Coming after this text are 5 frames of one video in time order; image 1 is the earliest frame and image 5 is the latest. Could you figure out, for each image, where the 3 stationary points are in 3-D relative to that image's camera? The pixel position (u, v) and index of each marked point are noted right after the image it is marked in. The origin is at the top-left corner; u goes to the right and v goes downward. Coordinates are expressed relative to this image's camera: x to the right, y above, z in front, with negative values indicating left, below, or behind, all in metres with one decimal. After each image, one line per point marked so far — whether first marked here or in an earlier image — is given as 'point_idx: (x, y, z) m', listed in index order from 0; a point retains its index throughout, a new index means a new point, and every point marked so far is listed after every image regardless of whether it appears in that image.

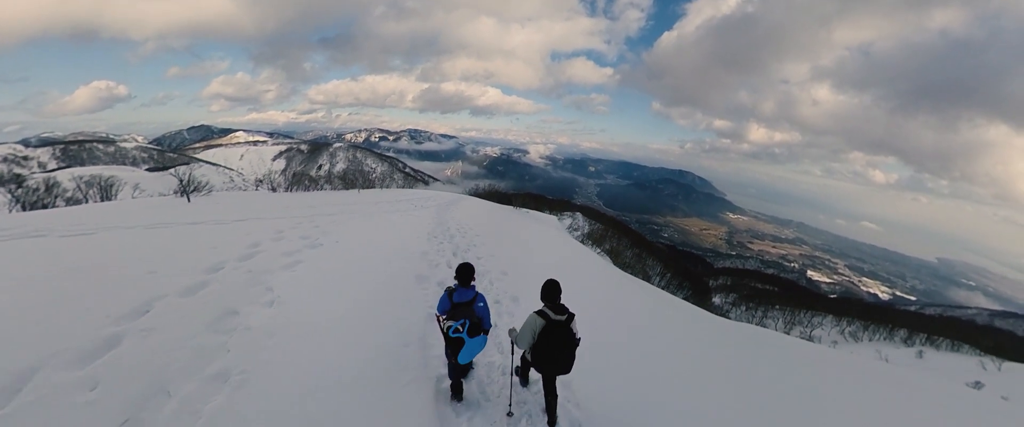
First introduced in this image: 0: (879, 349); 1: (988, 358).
0: (+20.0, -7.5, +19.7) m
1: (+21.8, -6.6, +16.4) m
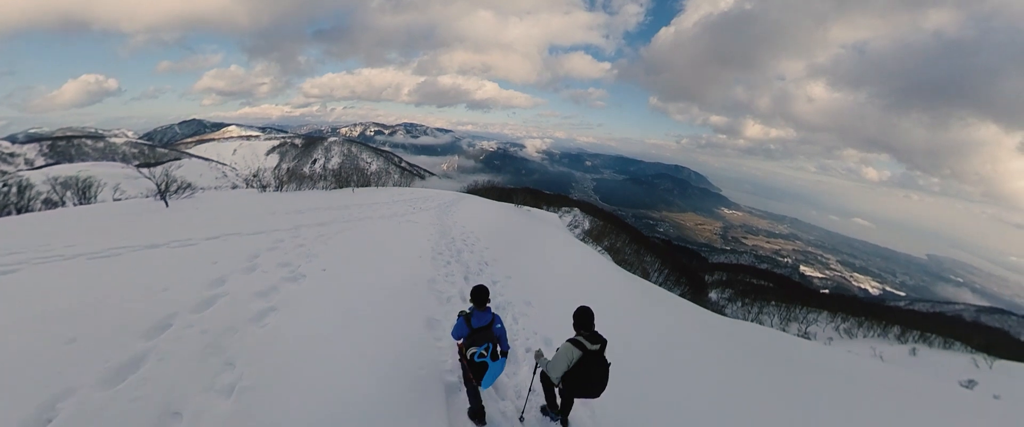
0: (+20.2, -7.5, +20.3) m
1: (+22.1, -6.7, +17.0) m
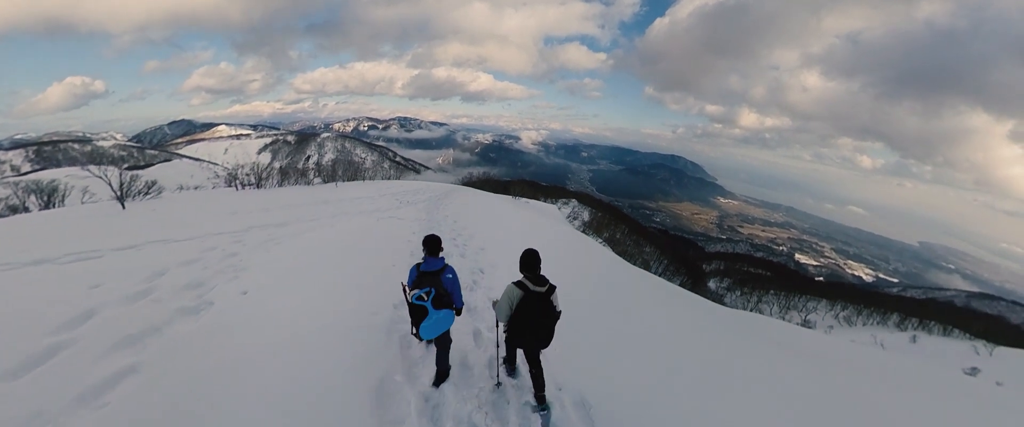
0: (+20.9, -7.1, +20.9) m
1: (+22.8, -6.3, +17.7) m
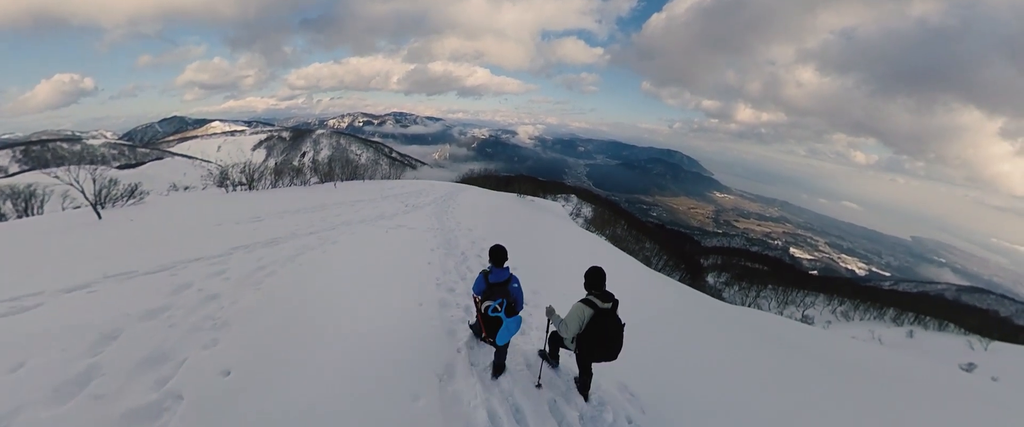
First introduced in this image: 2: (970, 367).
0: (+21.4, -7.0, +21.5) m
1: (+23.4, -6.3, +18.3) m
2: (+18.9, -6.3, +14.9) m
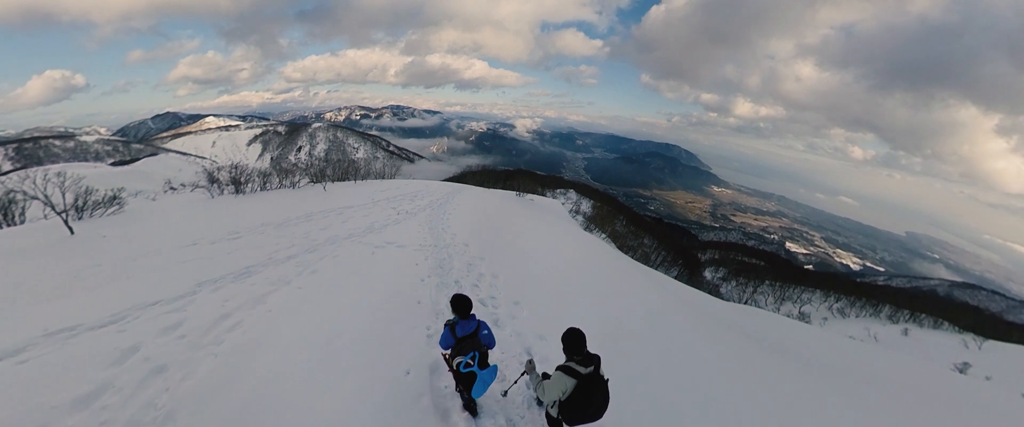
0: (+21.5, -6.9, +21.9) m
1: (+23.5, -6.3, +18.7) m
2: (+19.1, -6.4, +15.2) m
